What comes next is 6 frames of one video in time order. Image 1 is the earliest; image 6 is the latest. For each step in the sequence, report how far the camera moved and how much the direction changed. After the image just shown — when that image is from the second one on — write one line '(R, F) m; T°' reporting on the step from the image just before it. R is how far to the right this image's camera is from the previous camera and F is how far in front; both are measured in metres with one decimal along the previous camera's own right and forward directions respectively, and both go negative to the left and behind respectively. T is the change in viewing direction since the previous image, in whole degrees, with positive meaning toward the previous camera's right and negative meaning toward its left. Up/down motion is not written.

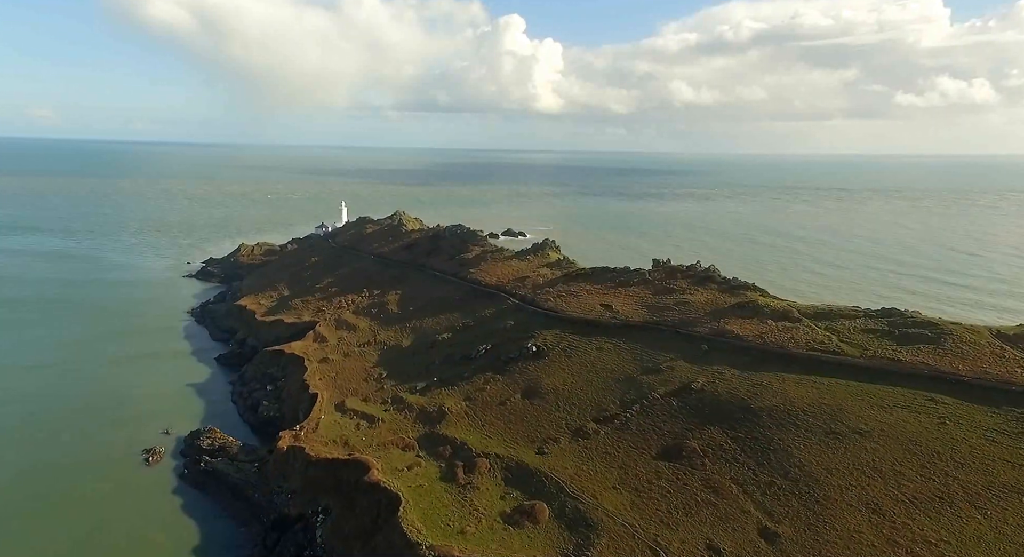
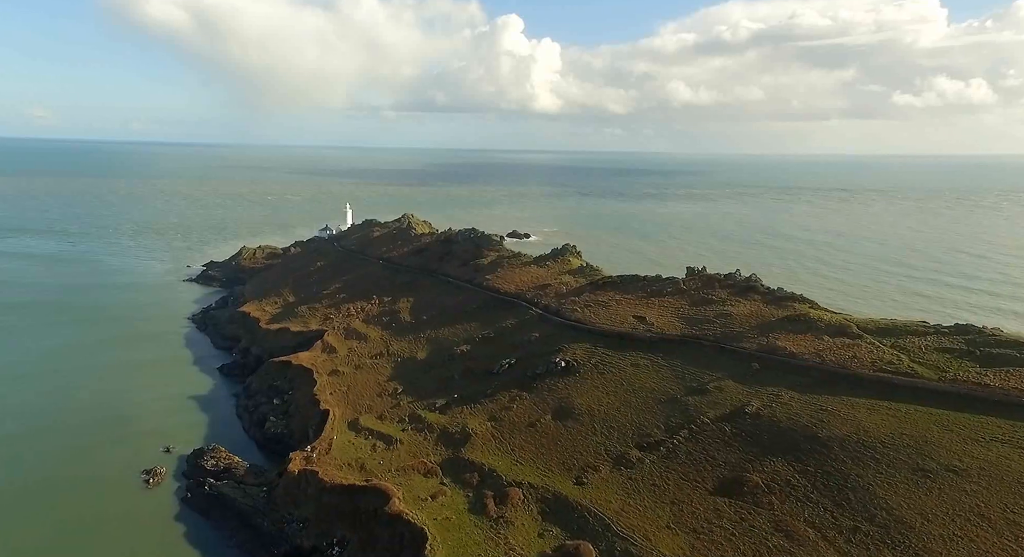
(-1.2, +2.2) m; 0°
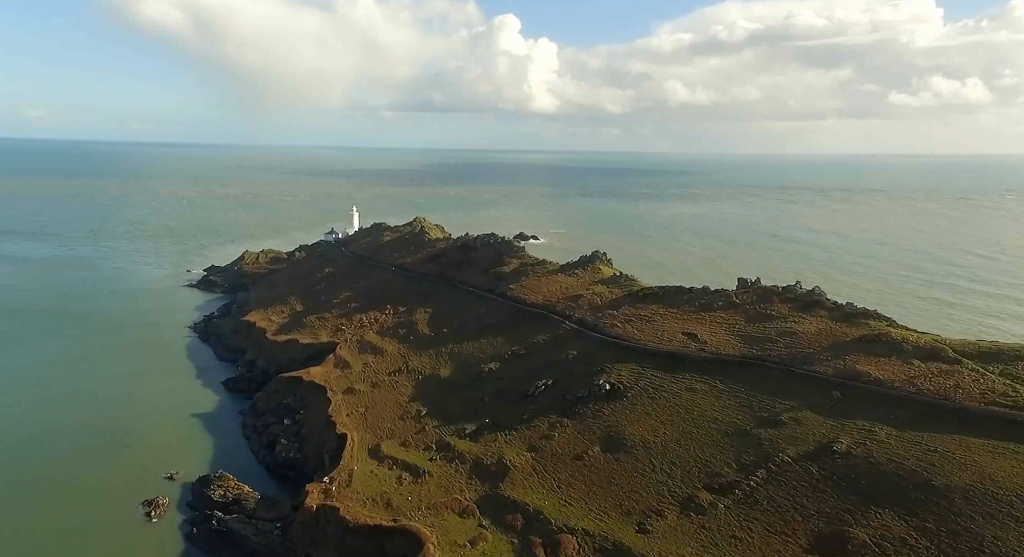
(-1.6, +2.8) m; 0°
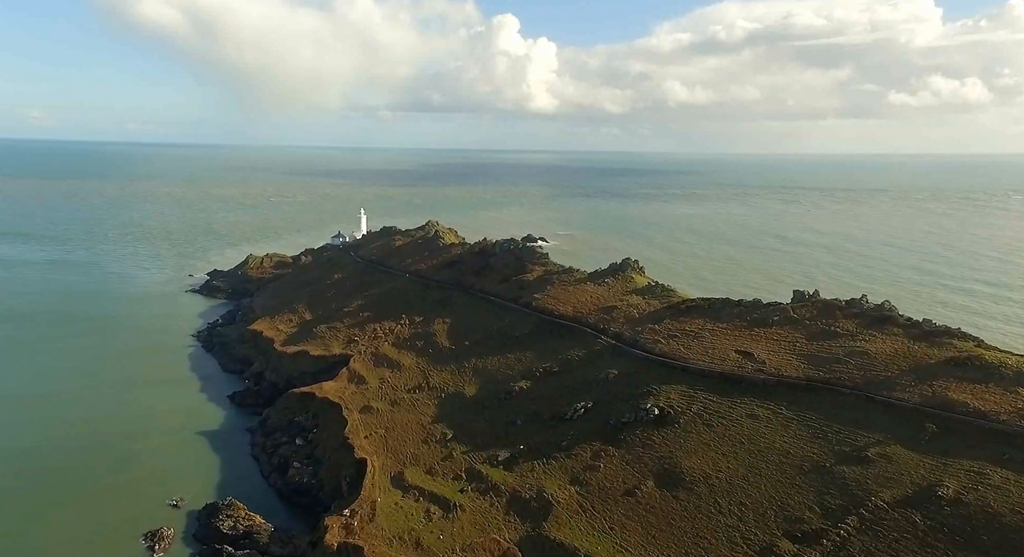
(-1.4, +2.5) m; 0°
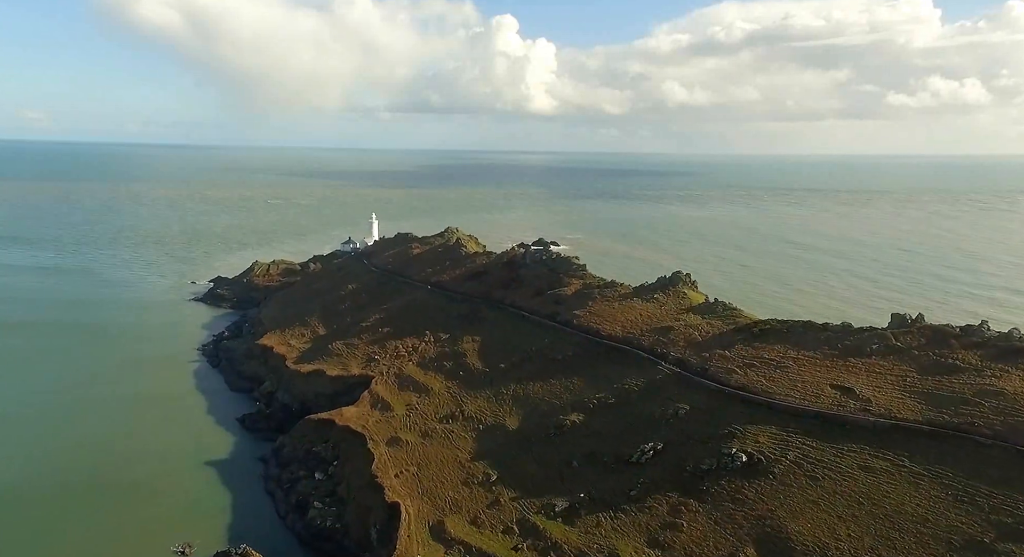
(-2.0, +3.6) m; 0°
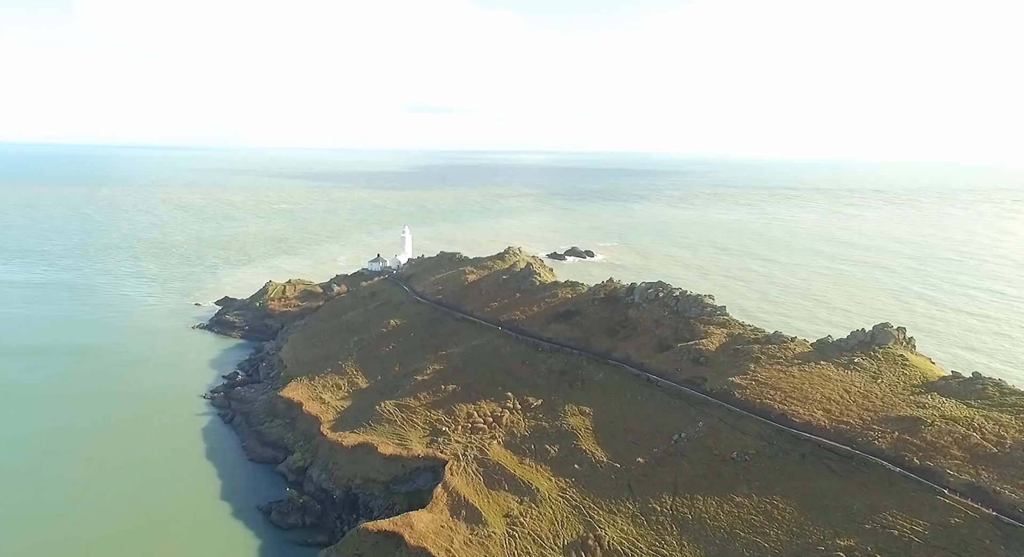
(-5.0, +10.3) m; 0°
